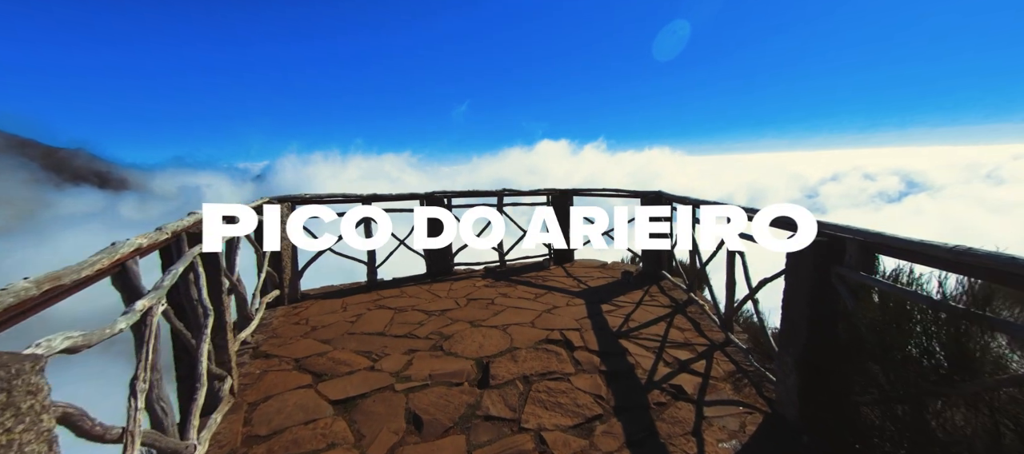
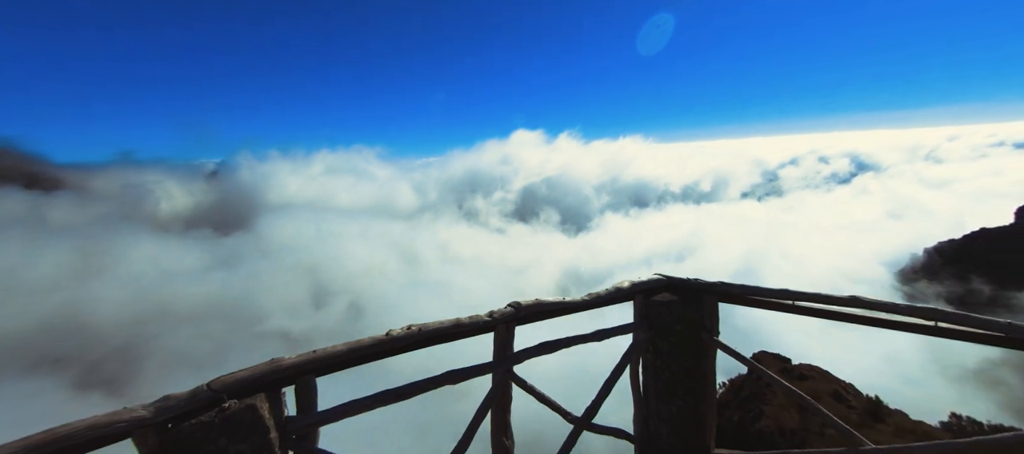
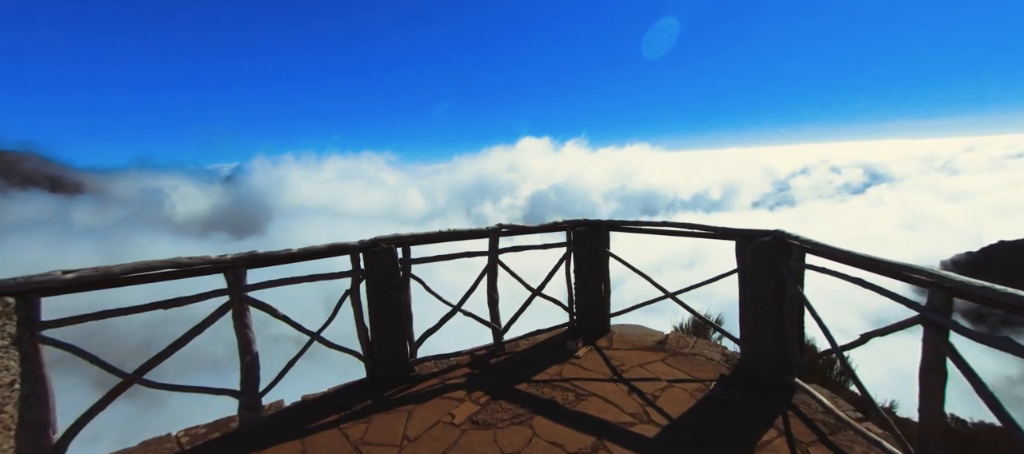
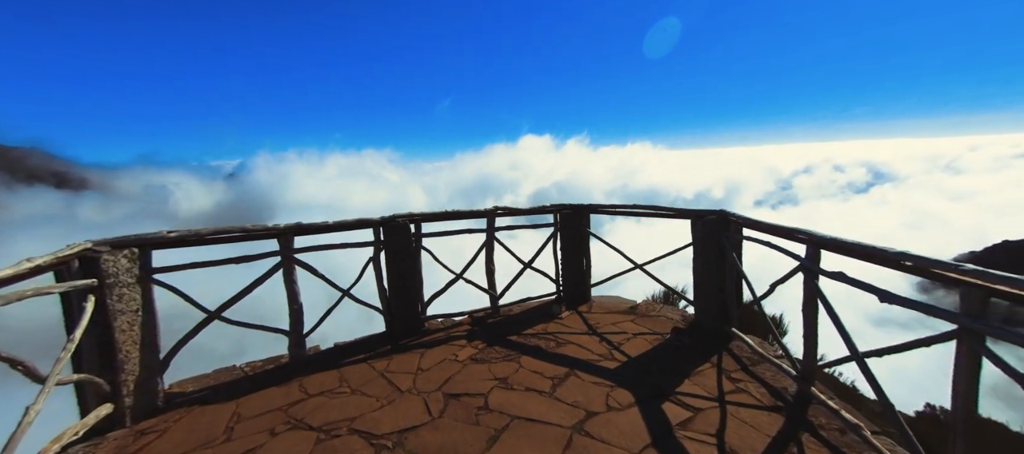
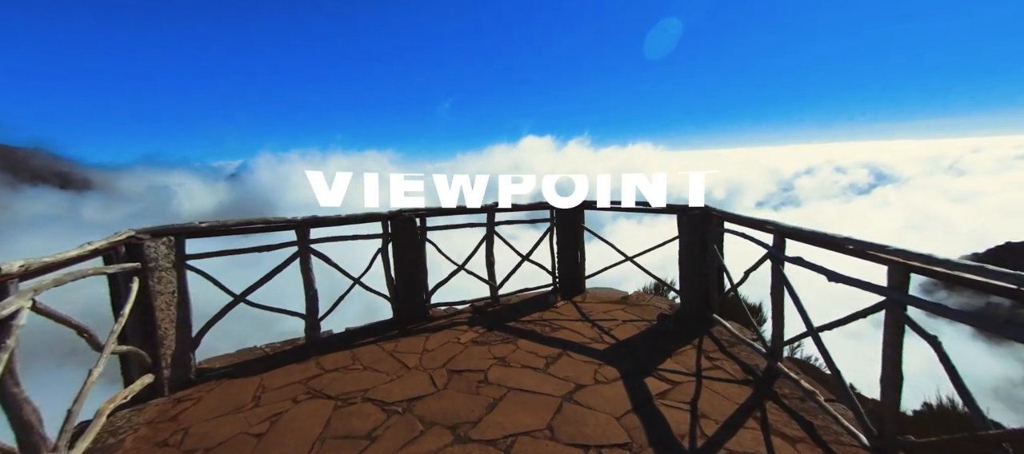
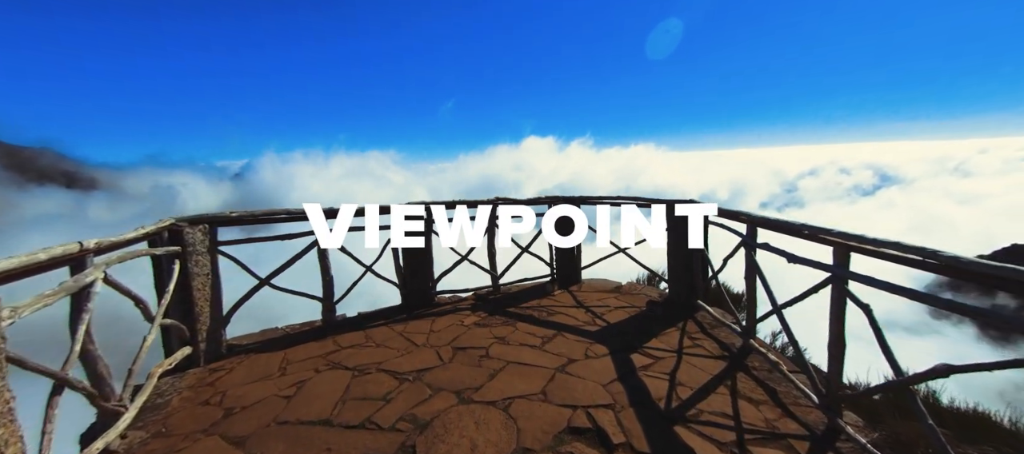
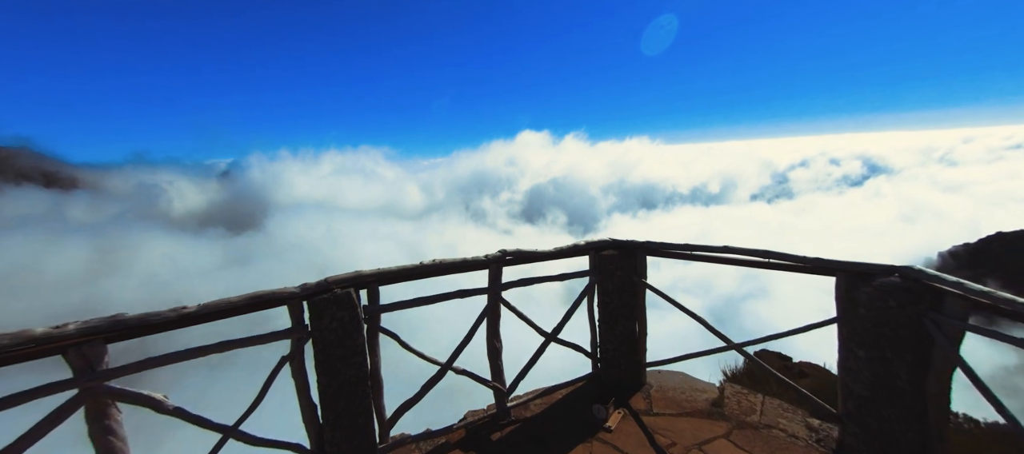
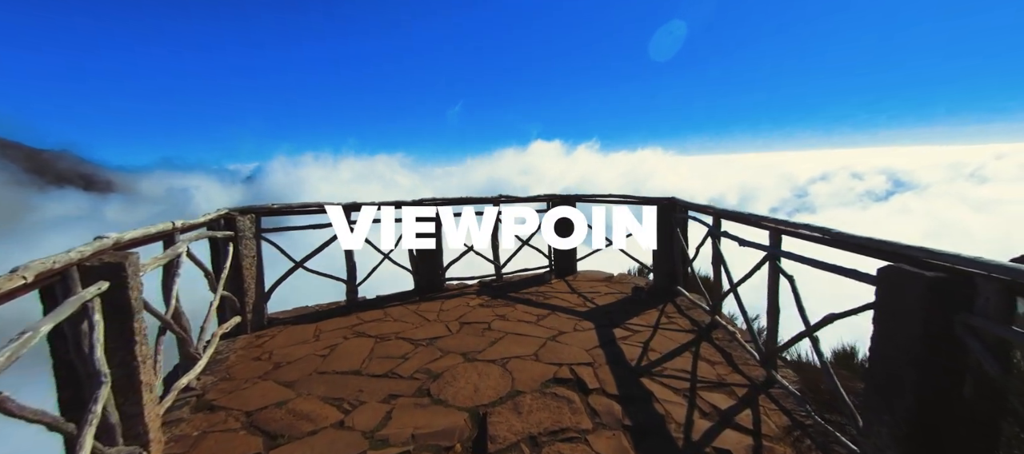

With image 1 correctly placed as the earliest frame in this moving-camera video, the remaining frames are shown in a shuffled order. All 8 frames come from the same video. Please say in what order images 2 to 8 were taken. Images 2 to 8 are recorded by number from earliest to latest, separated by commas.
8, 6, 5, 4, 3, 7, 2
